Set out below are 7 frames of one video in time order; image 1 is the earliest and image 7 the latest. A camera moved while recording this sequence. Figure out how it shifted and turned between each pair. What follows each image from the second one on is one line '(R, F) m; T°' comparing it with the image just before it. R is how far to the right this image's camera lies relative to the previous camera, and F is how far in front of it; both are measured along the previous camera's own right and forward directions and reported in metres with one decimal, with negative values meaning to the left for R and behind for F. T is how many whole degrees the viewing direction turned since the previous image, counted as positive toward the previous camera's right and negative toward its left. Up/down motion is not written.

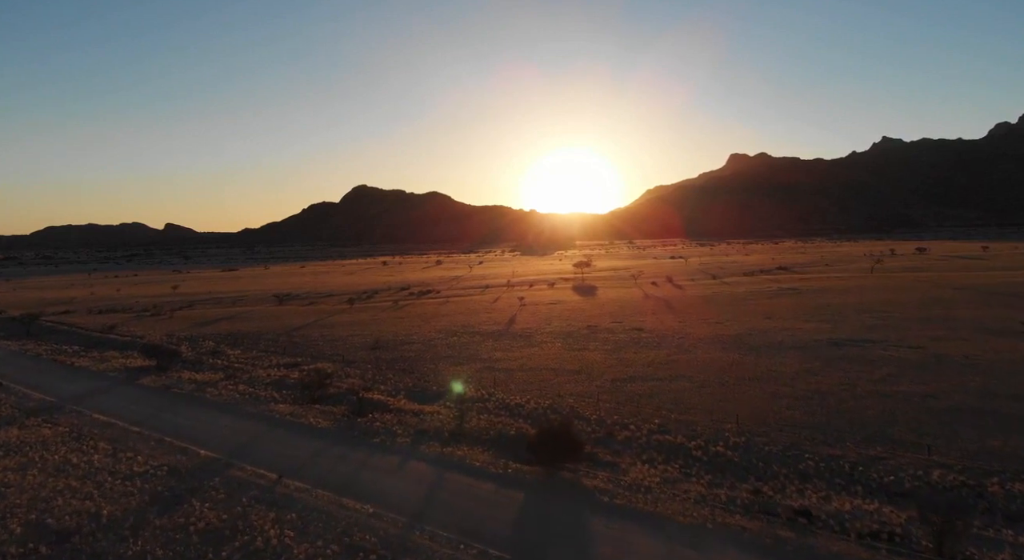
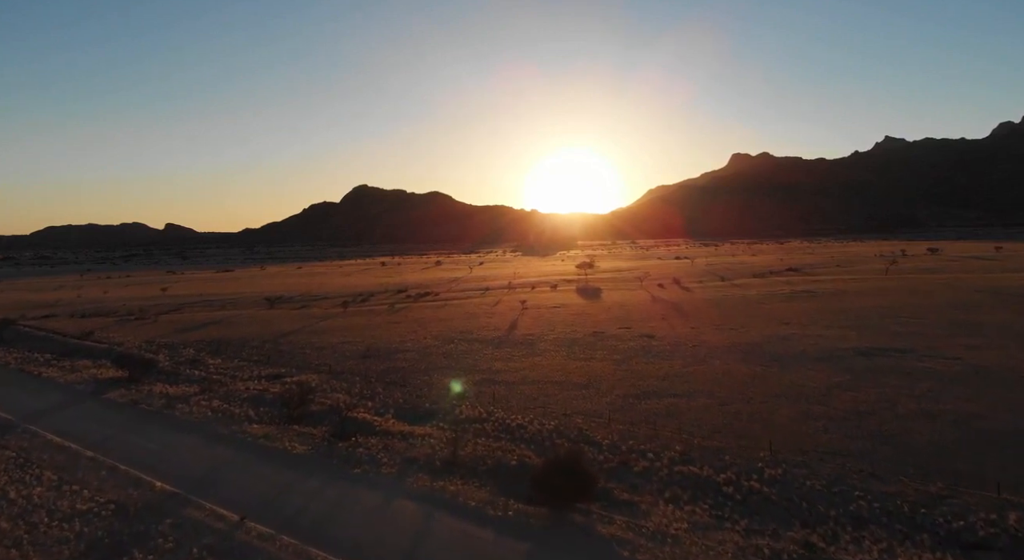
(0.0, +1.7) m; 0°
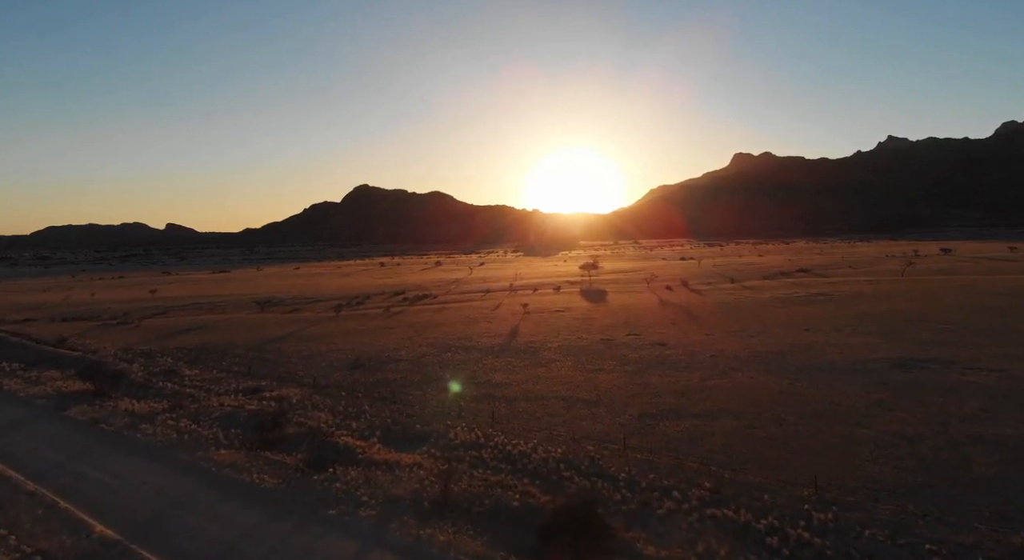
(0.0, +1.8) m; 0°
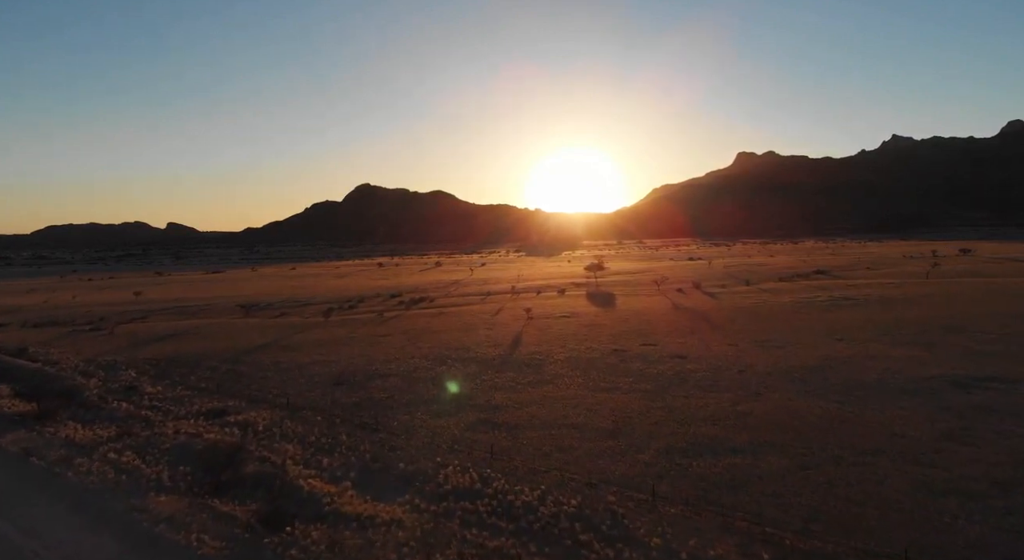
(0.0, +2.4) m; 0°
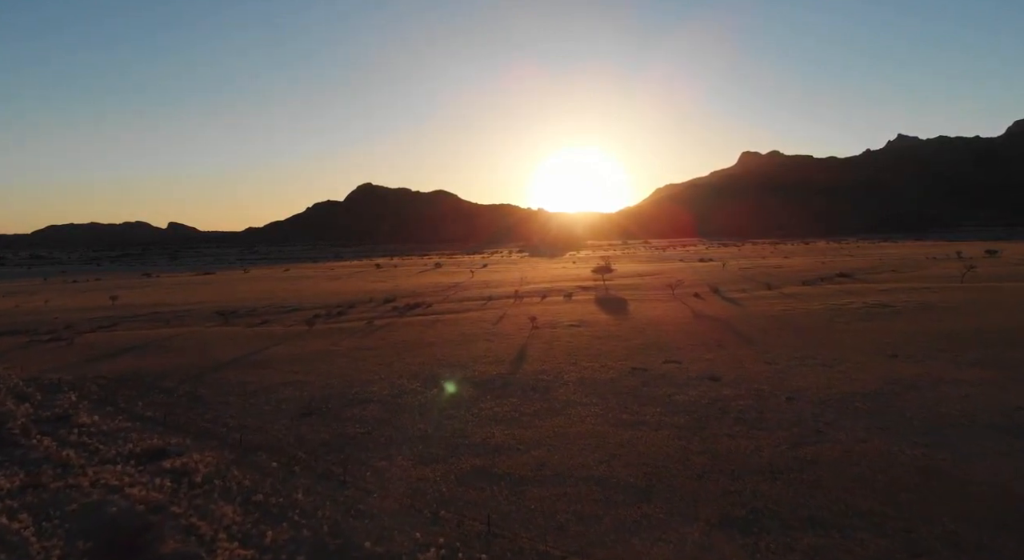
(0.0, +3.0) m; 0°
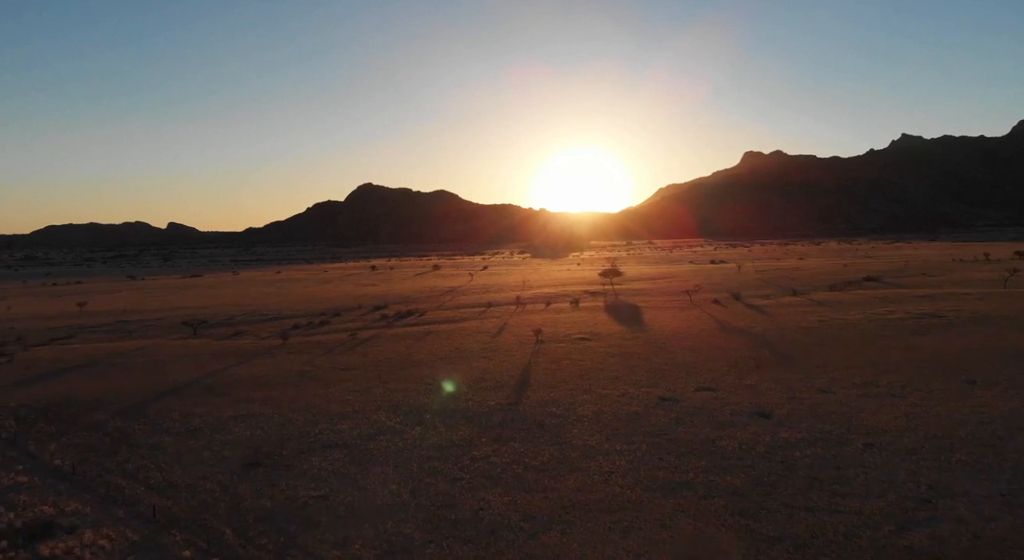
(0.0, +3.3) m; 0°
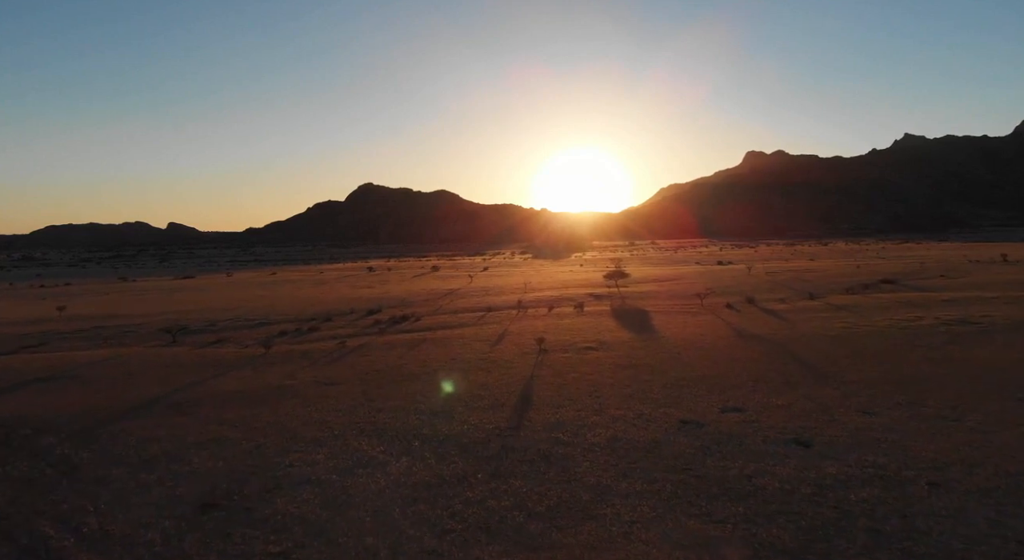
(0.0, +1.9) m; 0°
